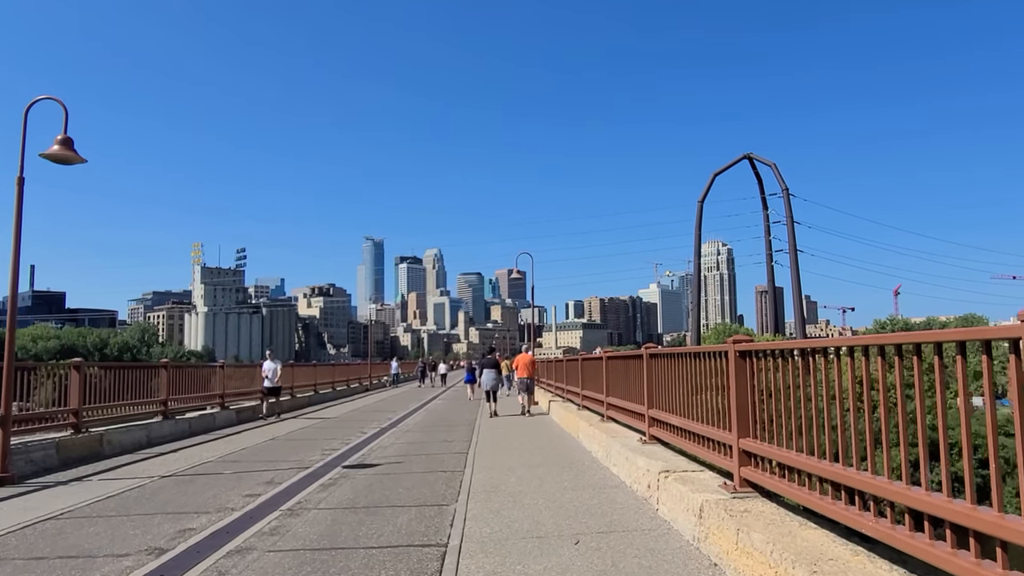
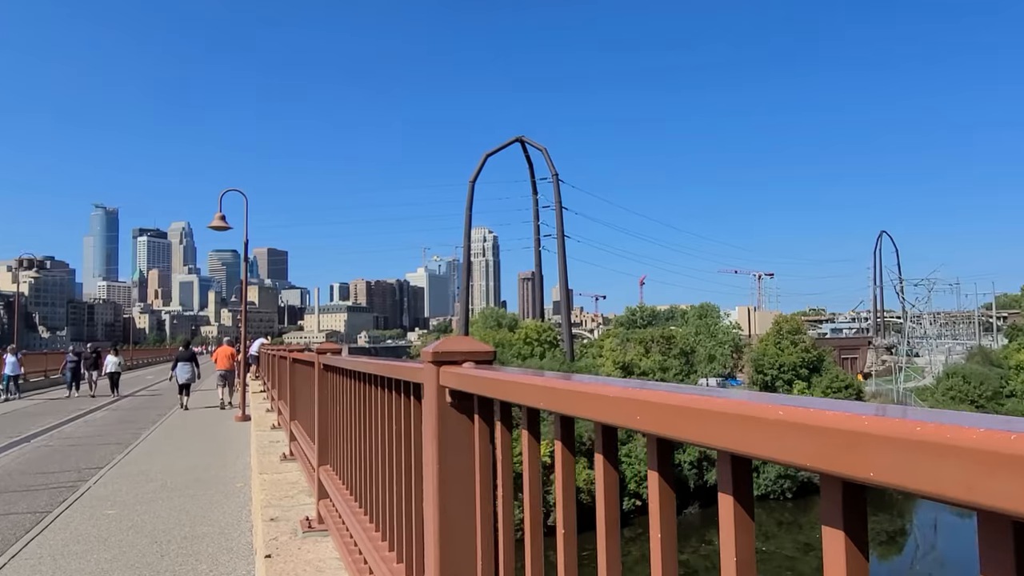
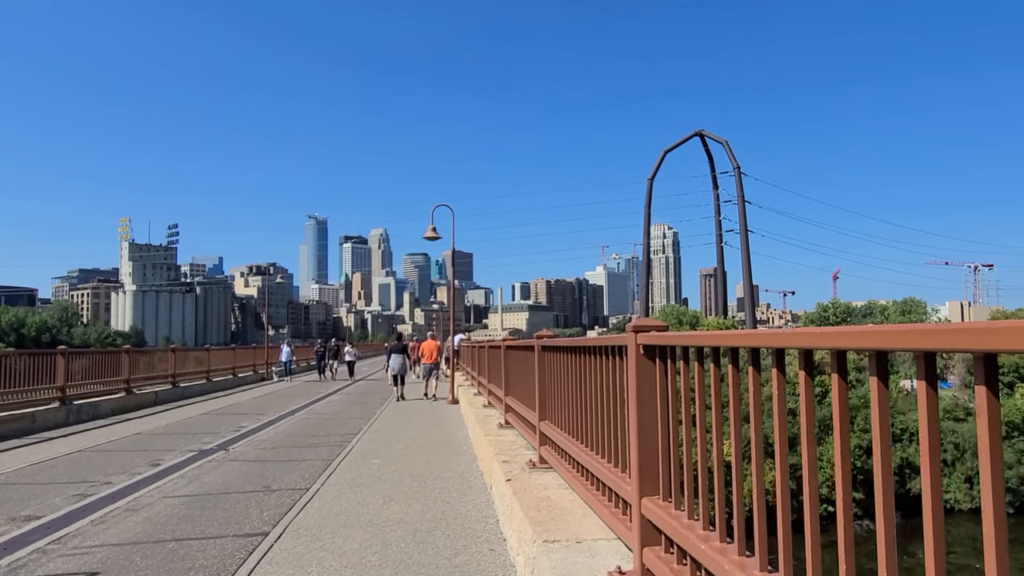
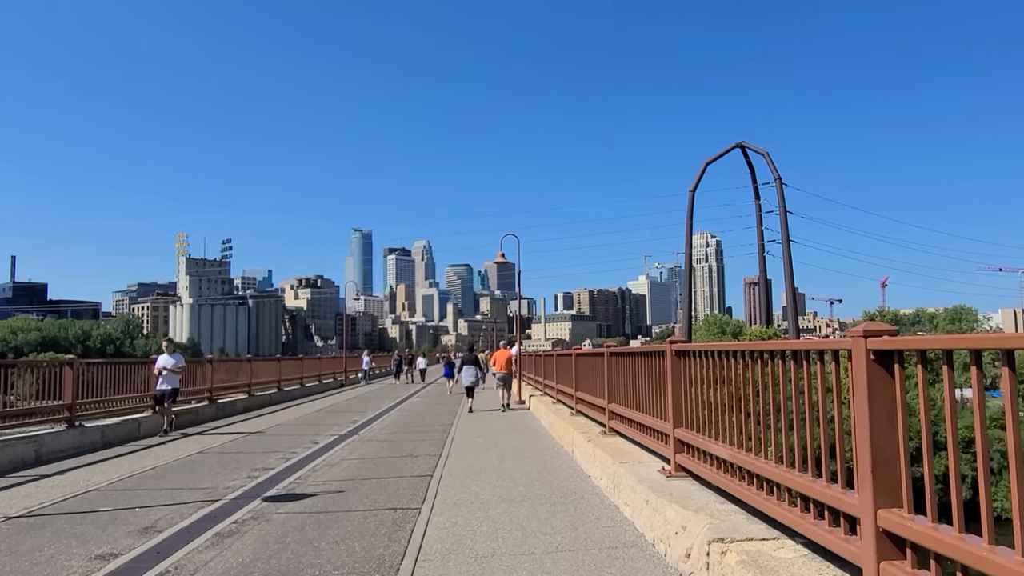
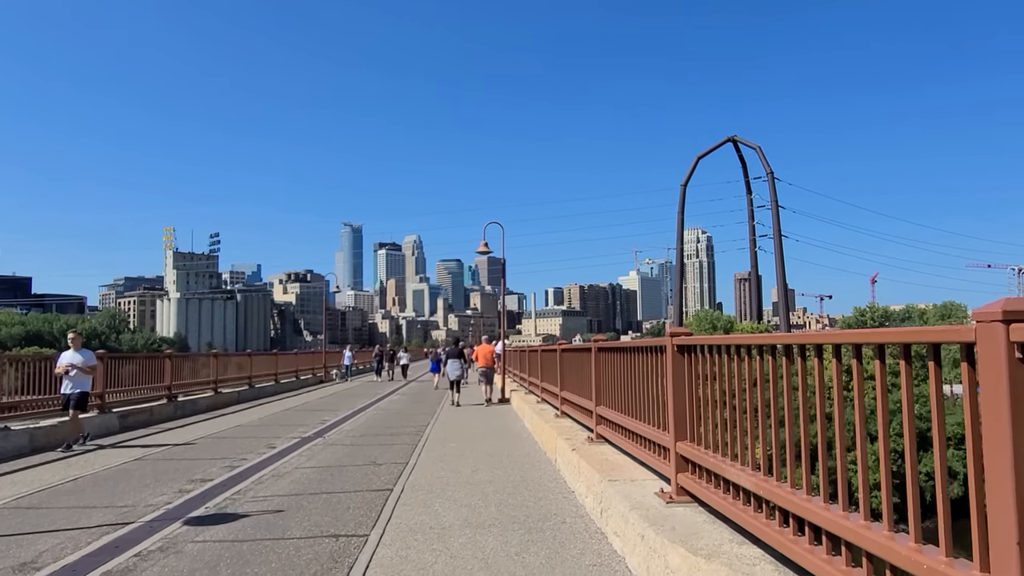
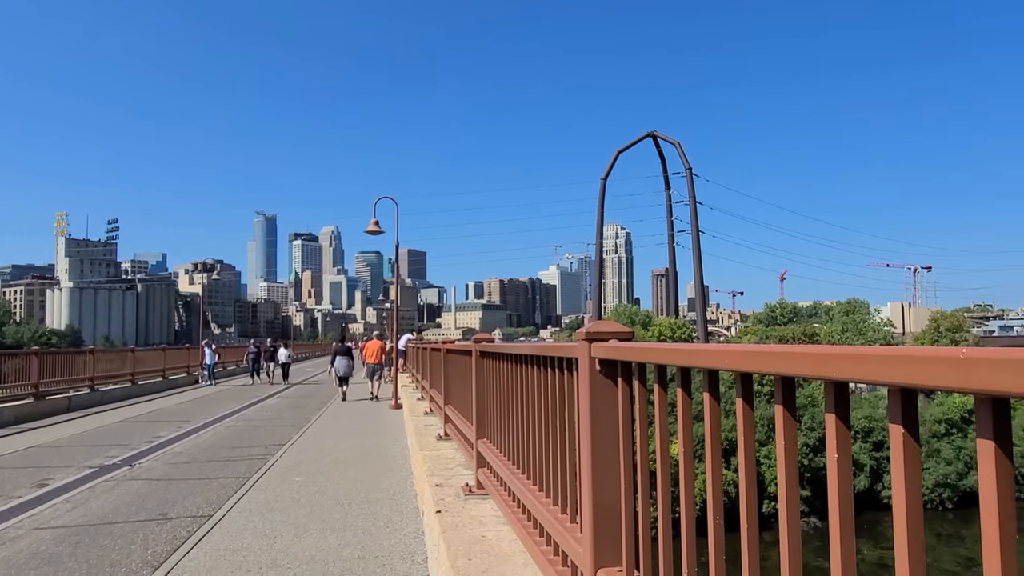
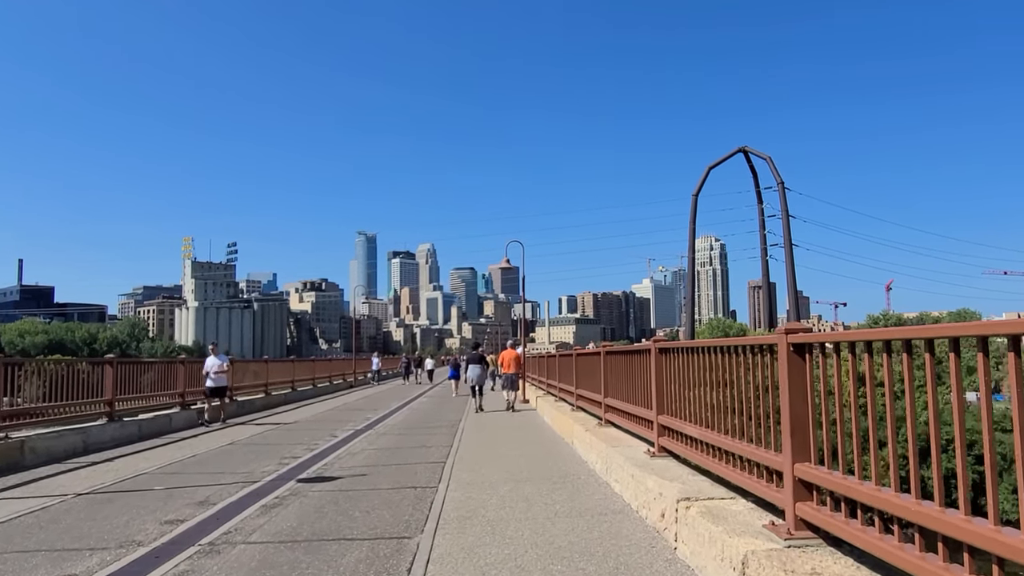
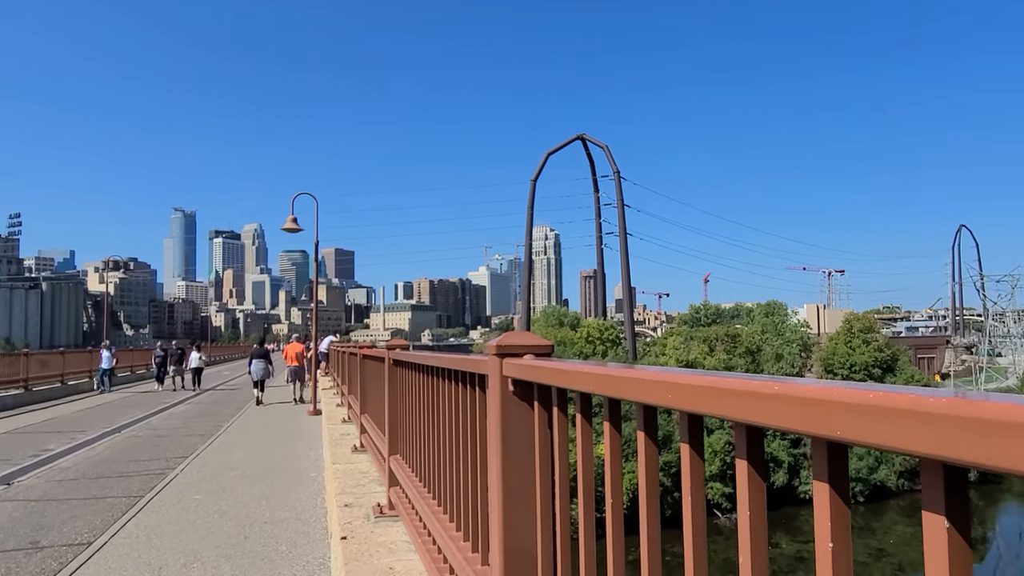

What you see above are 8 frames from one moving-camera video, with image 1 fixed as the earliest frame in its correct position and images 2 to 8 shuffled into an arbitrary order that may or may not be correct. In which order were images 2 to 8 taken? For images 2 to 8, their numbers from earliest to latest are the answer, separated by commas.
7, 4, 5, 3, 6, 8, 2
